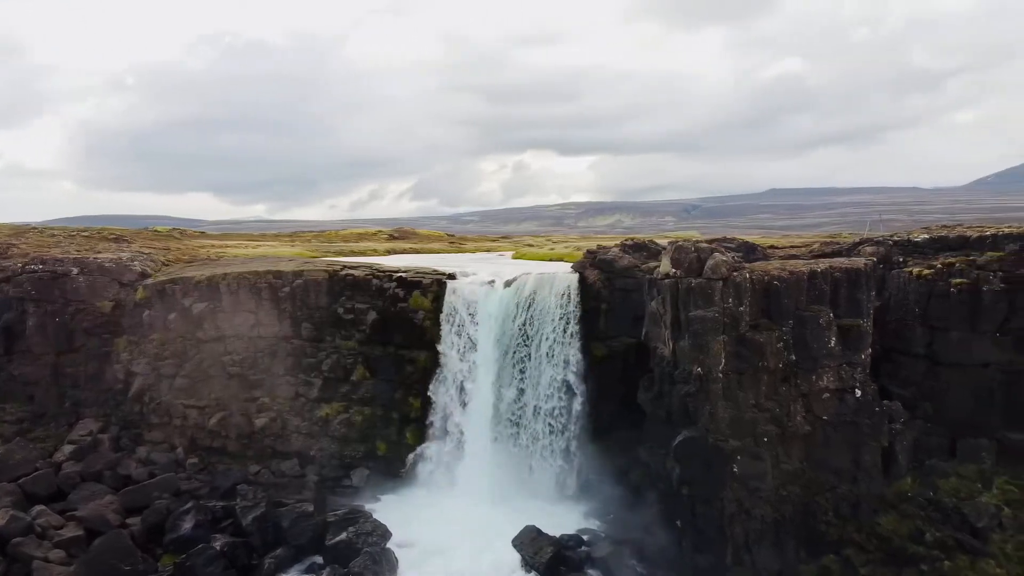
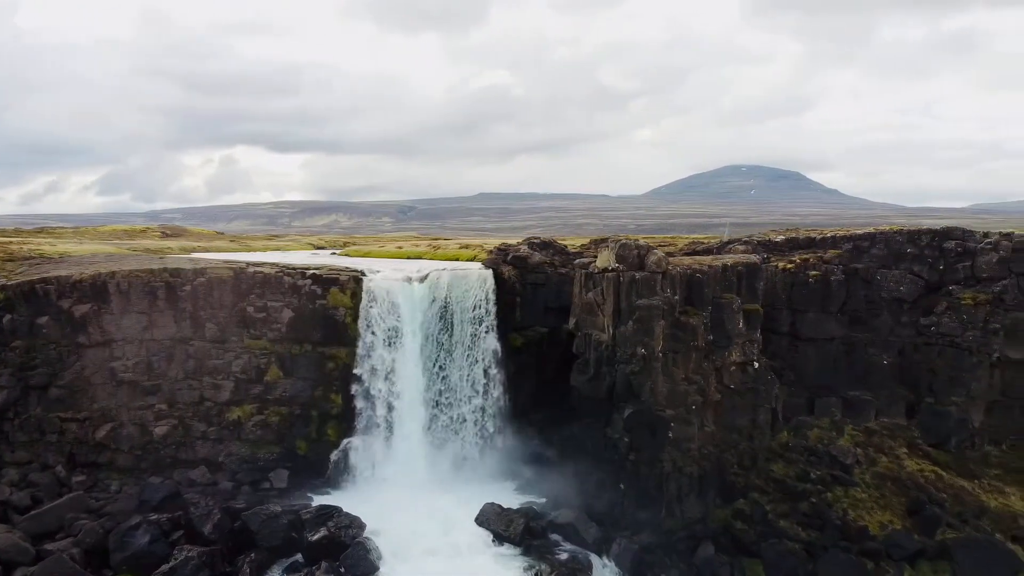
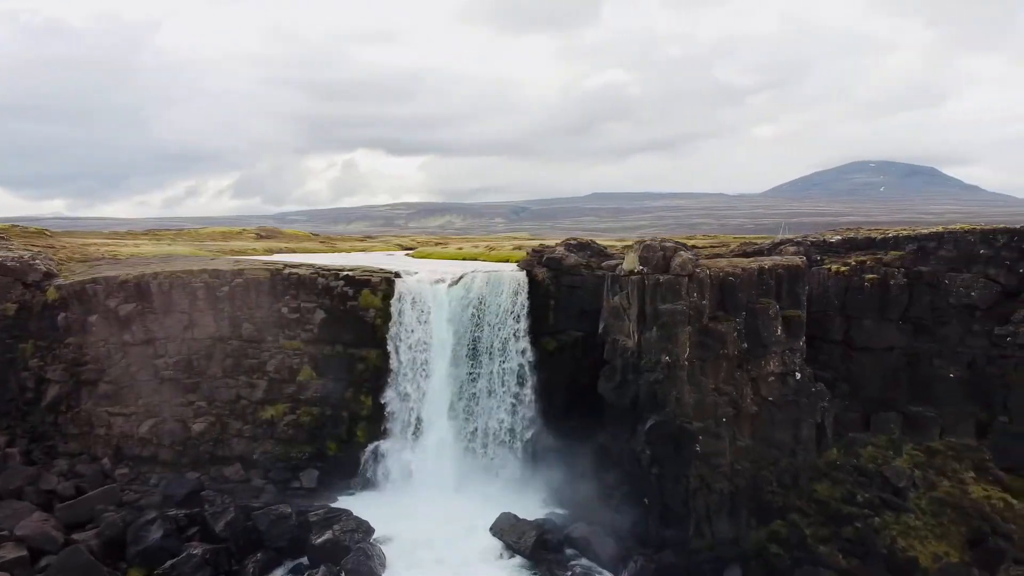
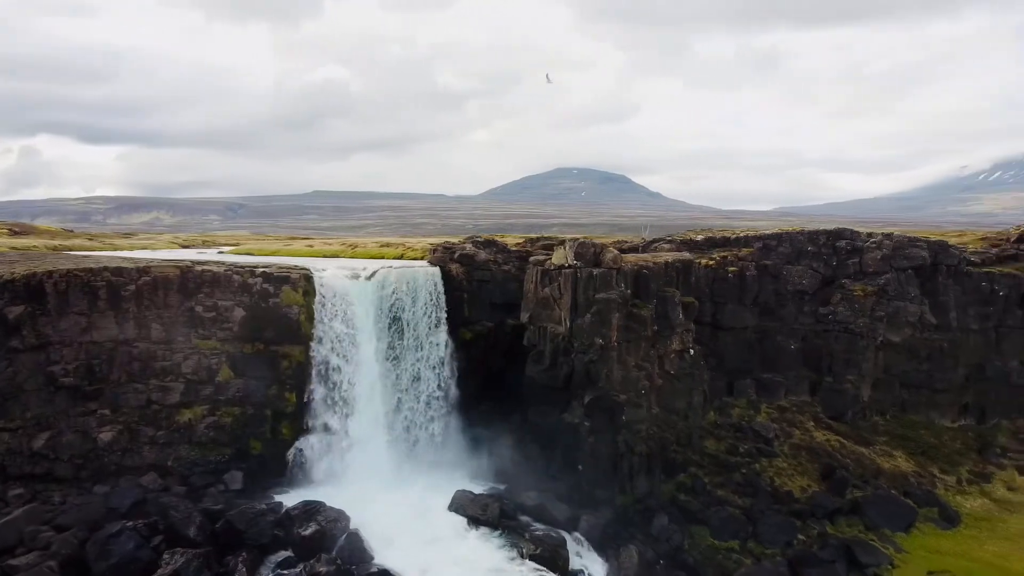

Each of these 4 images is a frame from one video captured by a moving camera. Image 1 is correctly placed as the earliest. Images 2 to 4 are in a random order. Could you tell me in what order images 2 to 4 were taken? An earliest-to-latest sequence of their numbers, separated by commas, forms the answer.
3, 2, 4
